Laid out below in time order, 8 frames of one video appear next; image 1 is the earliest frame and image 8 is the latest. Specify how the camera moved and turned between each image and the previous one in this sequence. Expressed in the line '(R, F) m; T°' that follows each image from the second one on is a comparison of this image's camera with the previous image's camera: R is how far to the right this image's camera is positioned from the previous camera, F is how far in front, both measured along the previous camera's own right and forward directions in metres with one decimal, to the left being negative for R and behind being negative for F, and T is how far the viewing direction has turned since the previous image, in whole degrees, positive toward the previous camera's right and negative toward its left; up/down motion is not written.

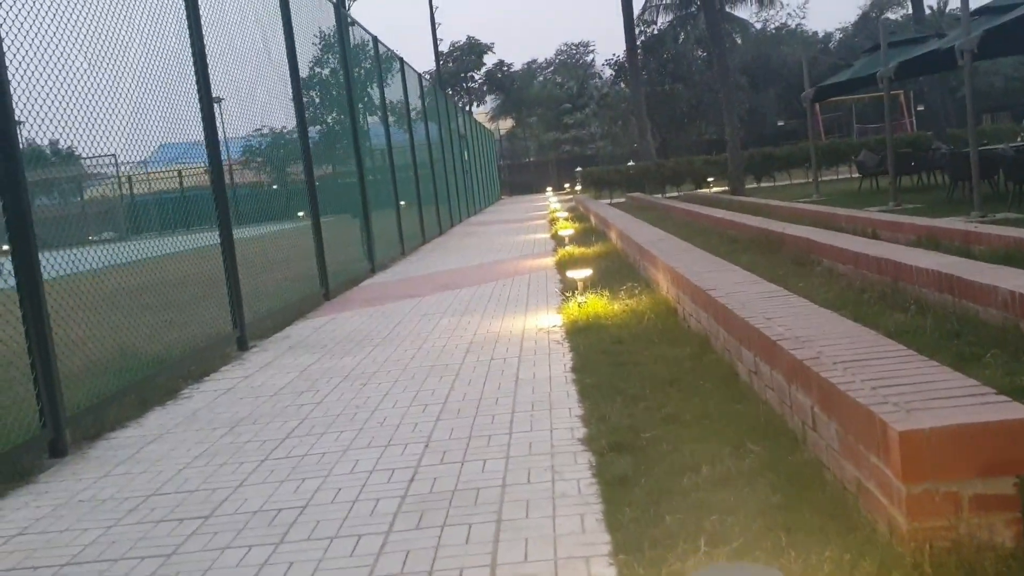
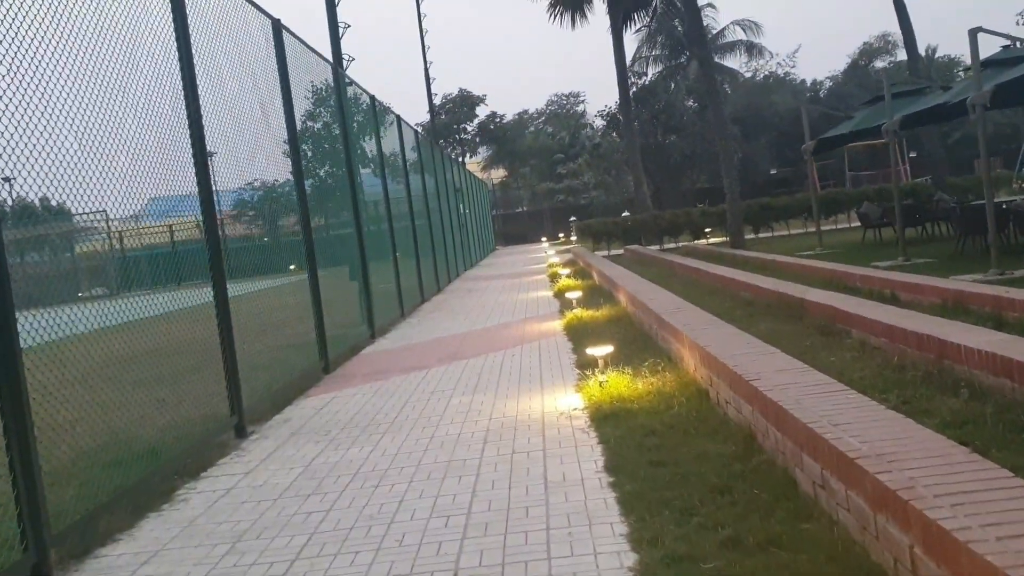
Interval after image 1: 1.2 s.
(-0.1, +0.3) m; 0°
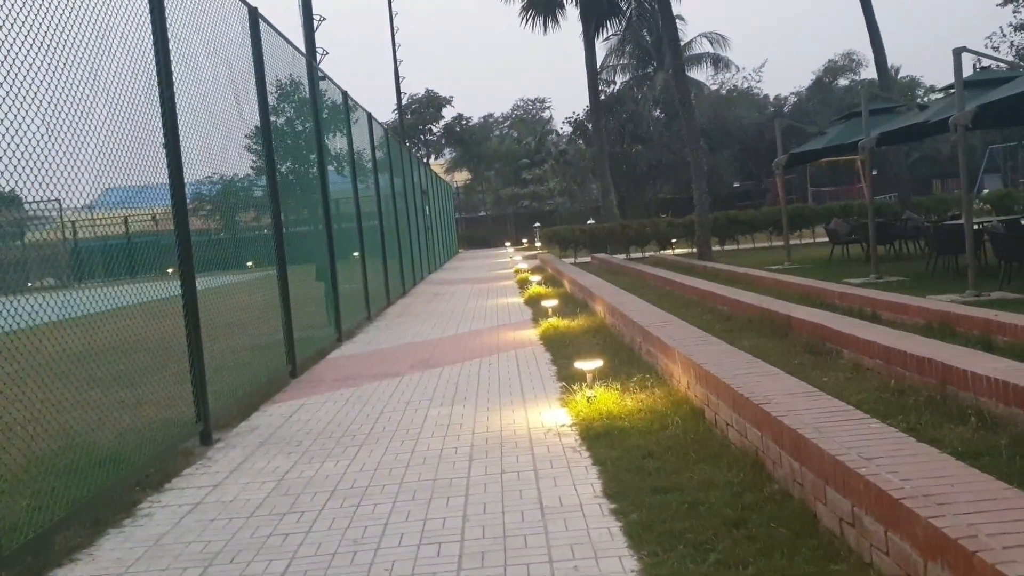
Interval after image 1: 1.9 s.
(-0.1, +0.2) m; +3°
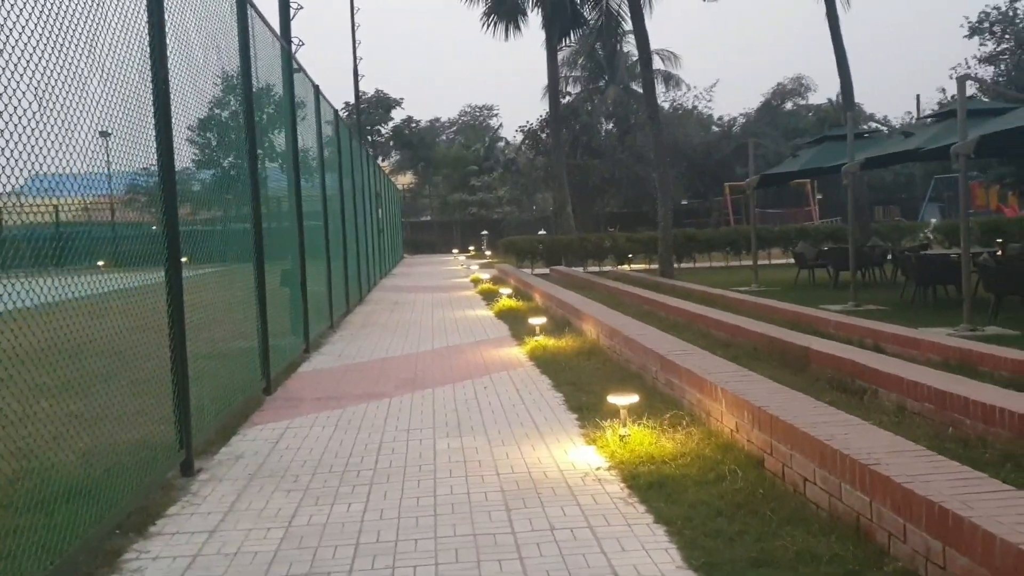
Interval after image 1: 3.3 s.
(-0.4, +0.4) m; +4°
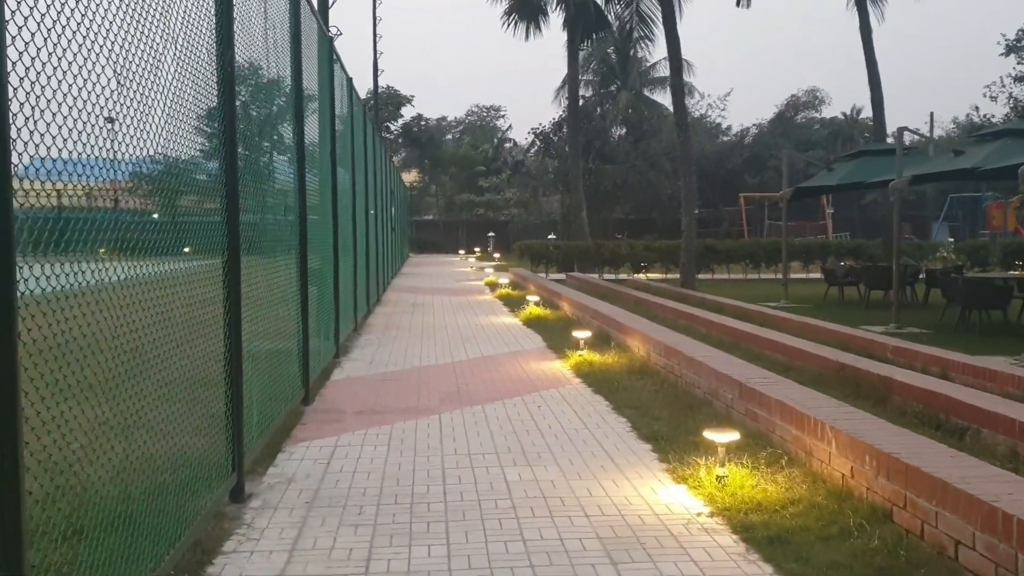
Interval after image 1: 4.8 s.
(-0.3, +0.4) m; 0°
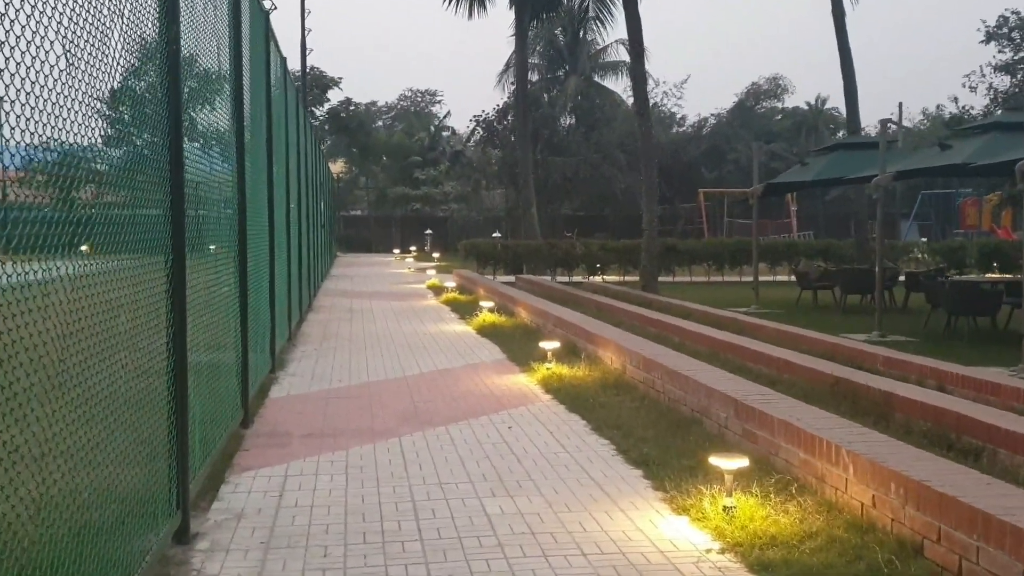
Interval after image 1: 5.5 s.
(-0.1, +0.4) m; +3°
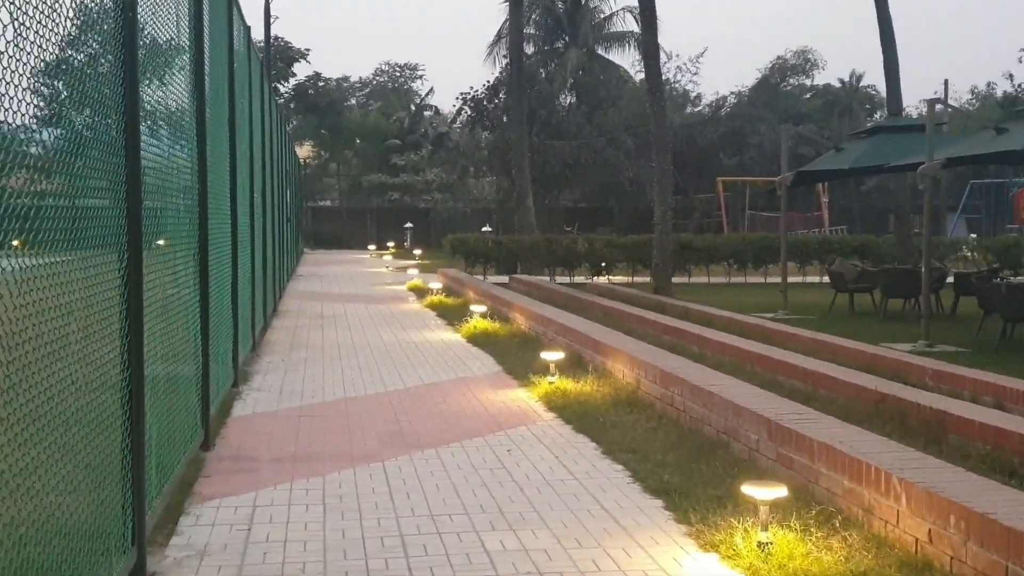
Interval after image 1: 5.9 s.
(-0.1, +1.8) m; +1°
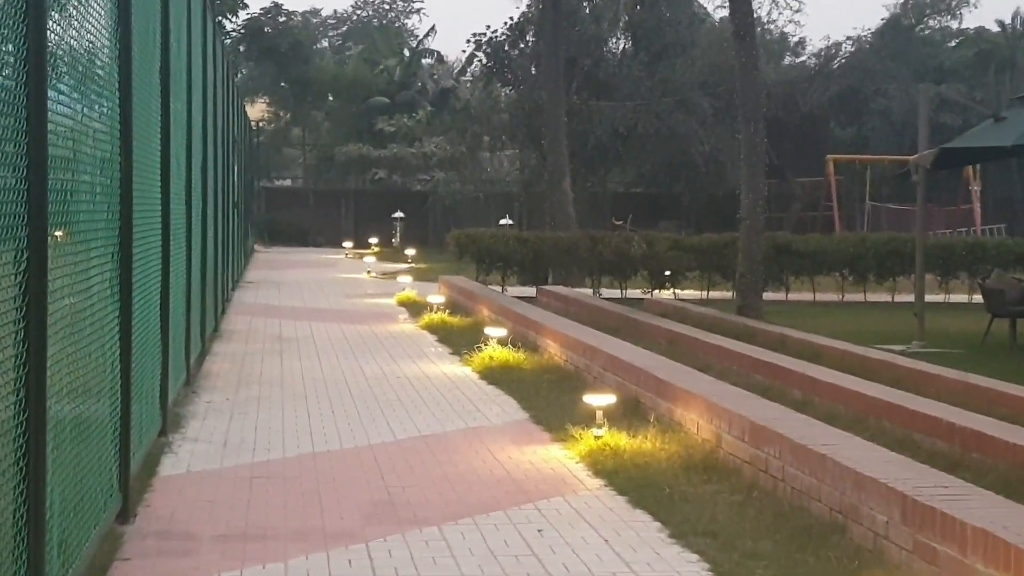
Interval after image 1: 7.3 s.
(-0.4, +3.3) m; +1°
